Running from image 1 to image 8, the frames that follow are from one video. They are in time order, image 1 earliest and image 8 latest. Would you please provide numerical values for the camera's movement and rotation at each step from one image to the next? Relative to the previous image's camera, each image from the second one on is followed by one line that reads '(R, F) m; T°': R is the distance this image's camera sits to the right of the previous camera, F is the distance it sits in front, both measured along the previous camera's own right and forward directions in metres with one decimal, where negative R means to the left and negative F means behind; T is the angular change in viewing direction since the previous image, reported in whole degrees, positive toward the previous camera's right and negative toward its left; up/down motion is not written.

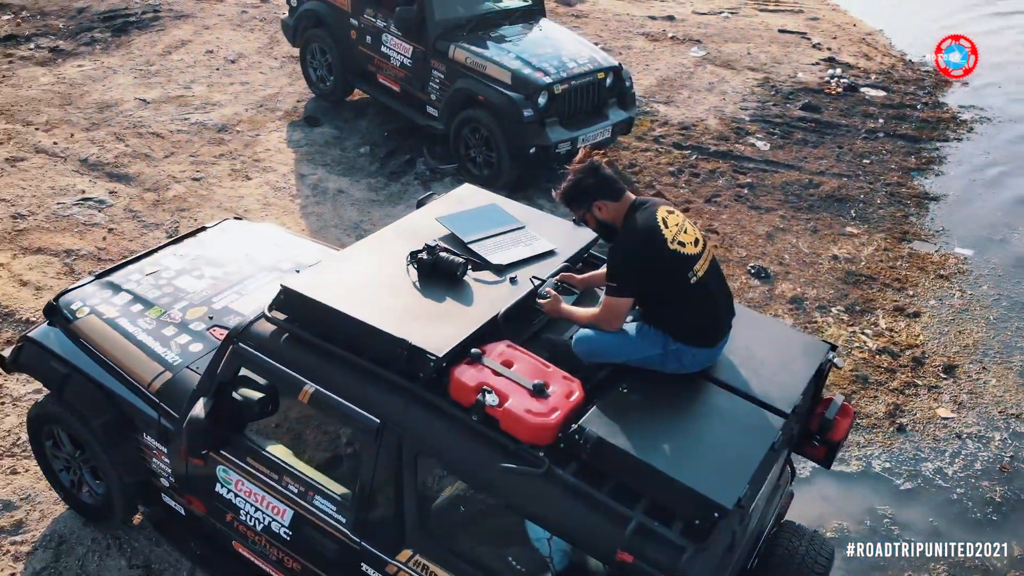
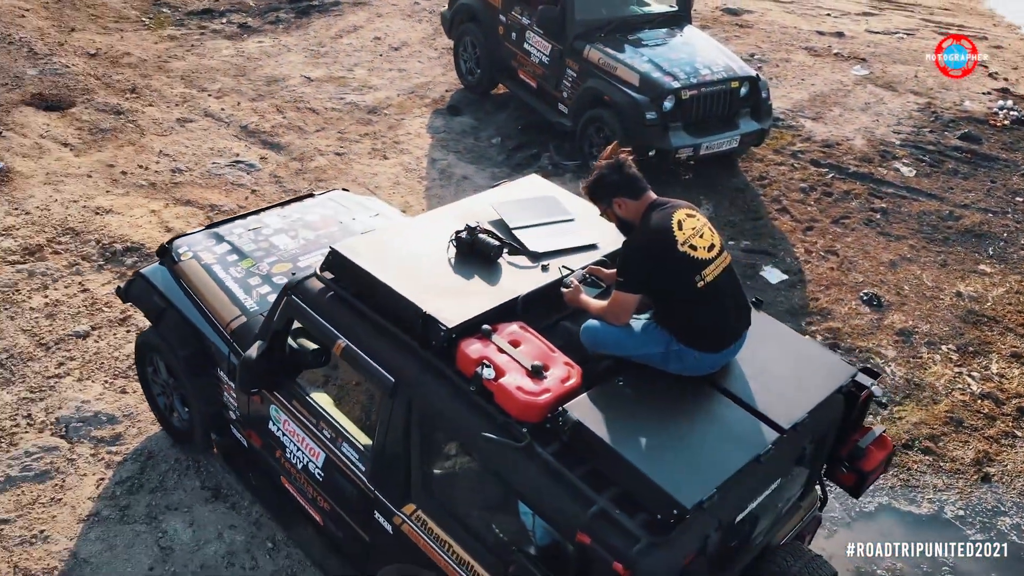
(+0.6, -0.1) m; -11°
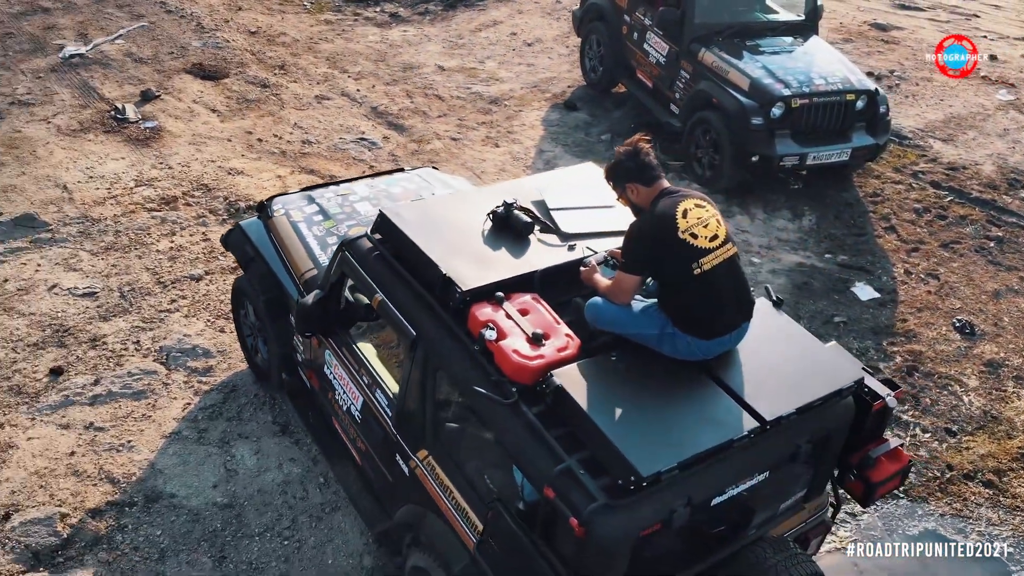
(+0.6, -0.2) m; -10°
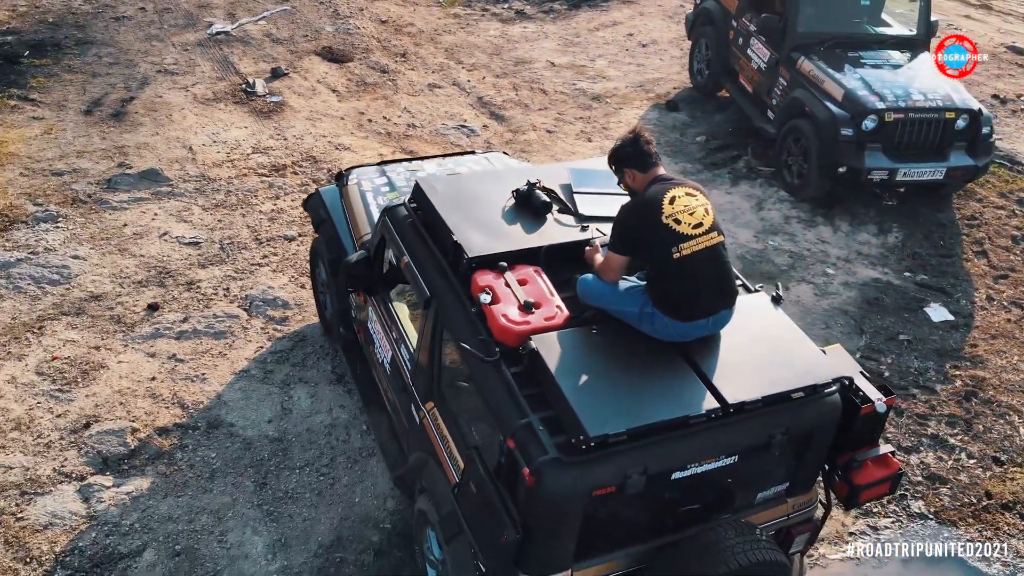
(+0.6, -0.2) m; -9°
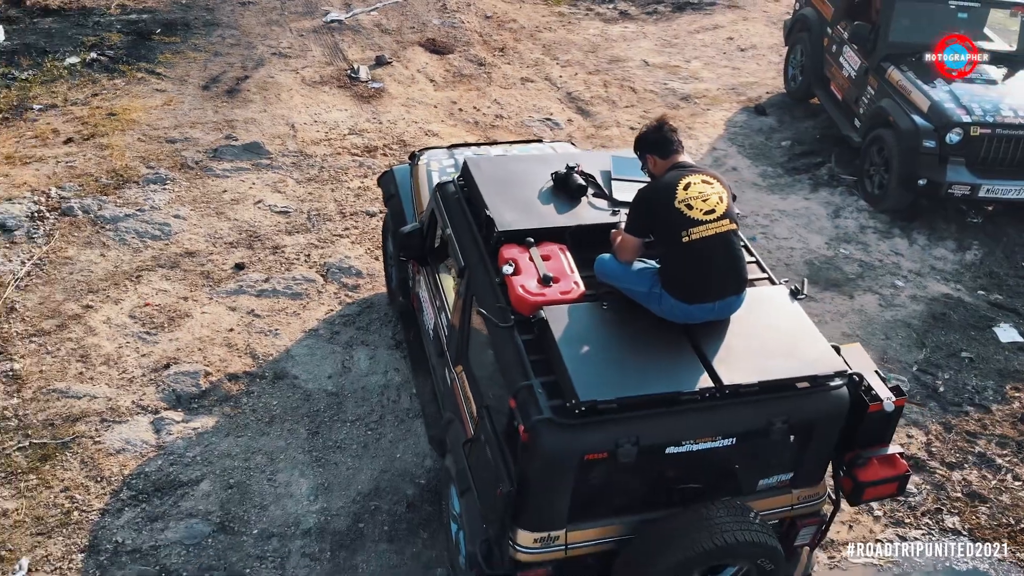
(+0.4, -0.2) m; -7°
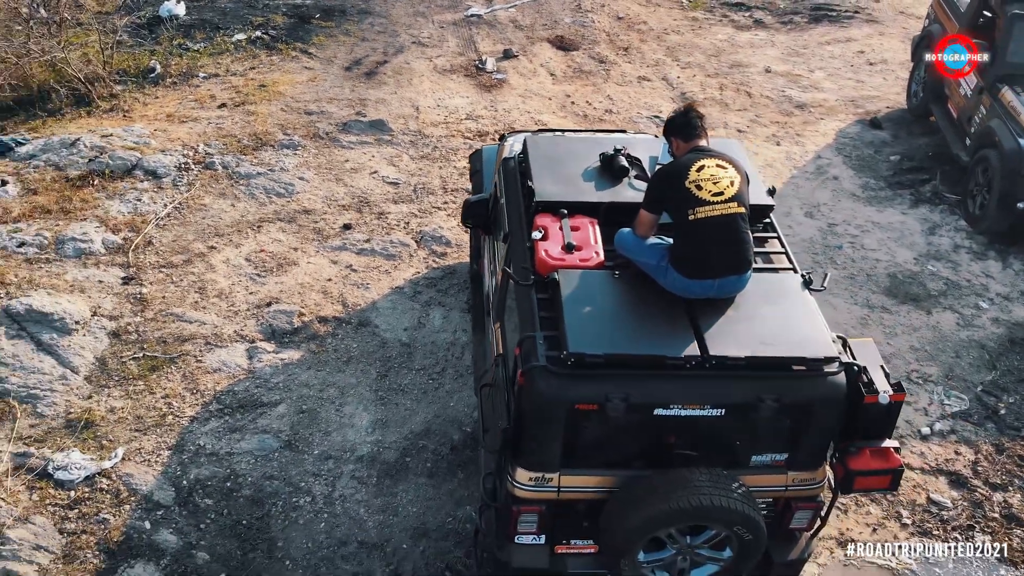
(+0.7, -0.4) m; -10°
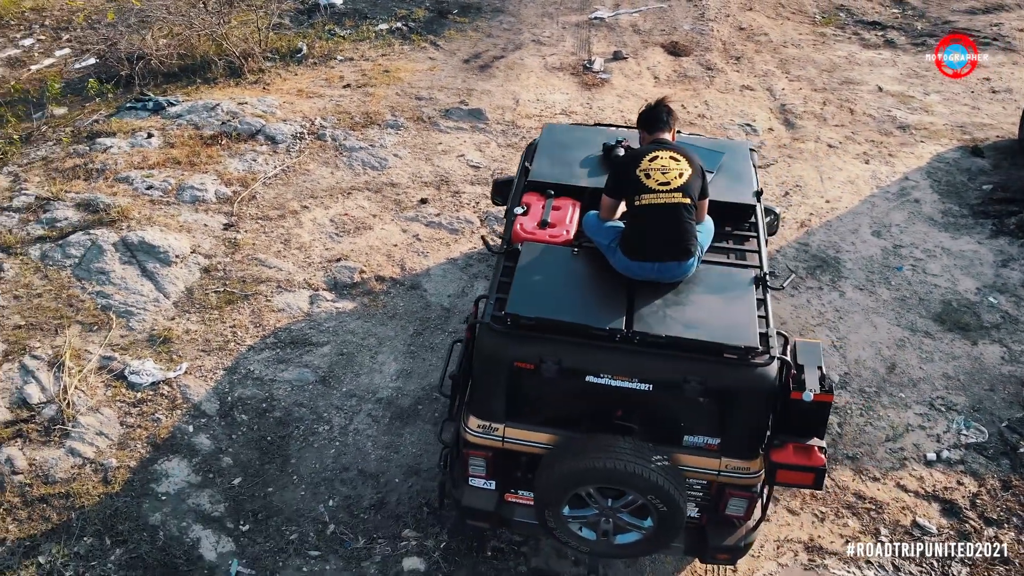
(+1.1, -0.3) m; -12°
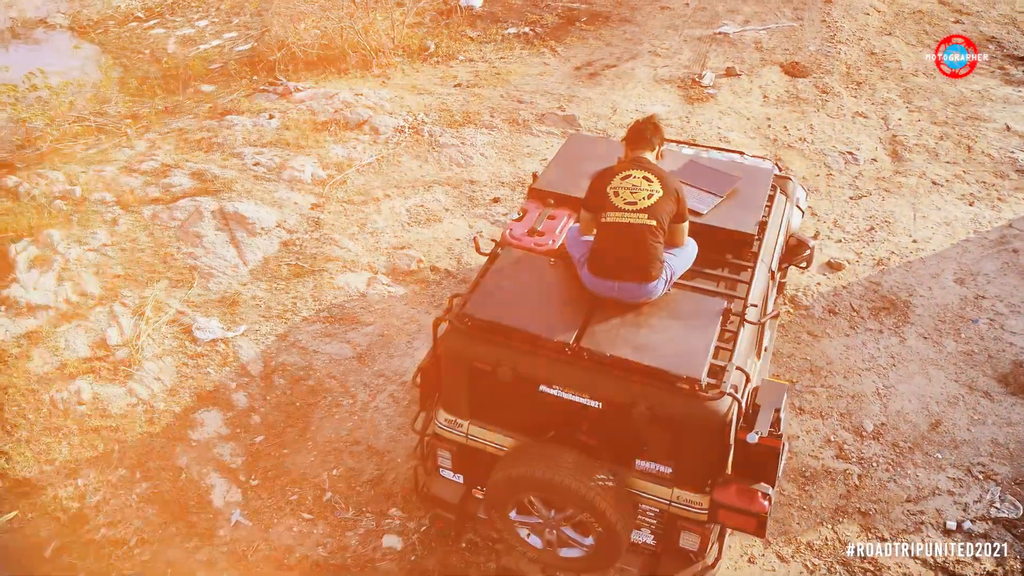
(+1.1, 0.0) m; -12°
